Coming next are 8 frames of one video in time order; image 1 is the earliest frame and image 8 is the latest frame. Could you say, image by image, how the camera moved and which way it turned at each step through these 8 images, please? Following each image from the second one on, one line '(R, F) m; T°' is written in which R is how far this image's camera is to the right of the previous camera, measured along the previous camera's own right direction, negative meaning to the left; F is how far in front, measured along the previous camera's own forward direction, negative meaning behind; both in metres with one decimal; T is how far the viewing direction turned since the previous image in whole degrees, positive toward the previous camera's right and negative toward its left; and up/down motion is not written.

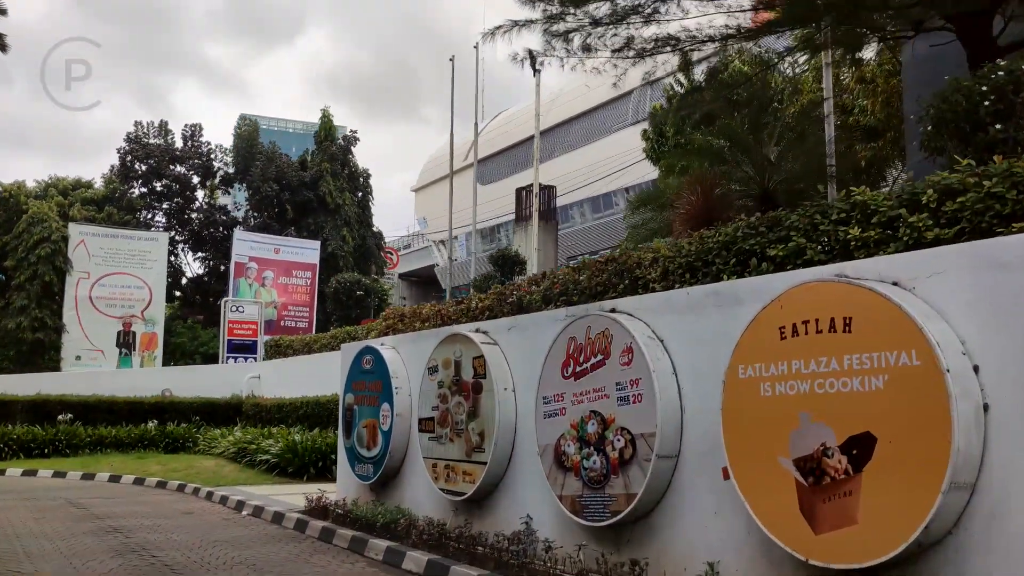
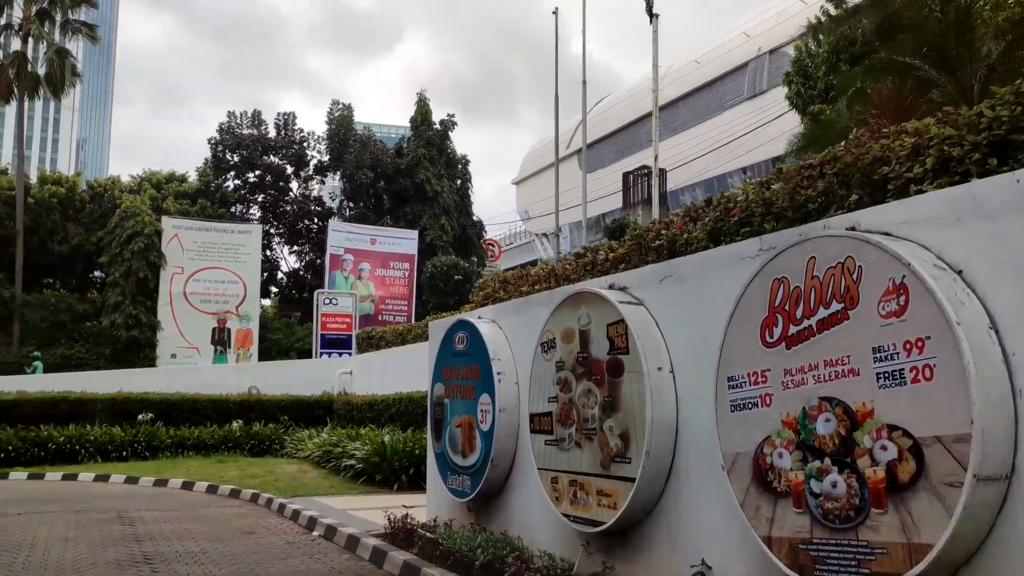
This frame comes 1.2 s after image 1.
(-0.3, +2.4) m; -7°
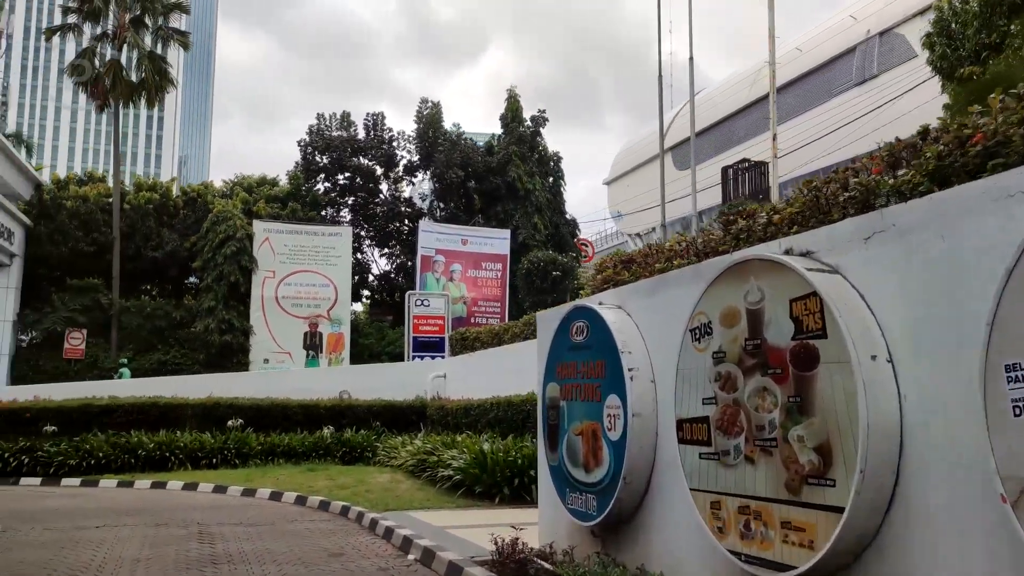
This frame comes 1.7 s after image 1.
(-0.3, +1.2) m; -6°
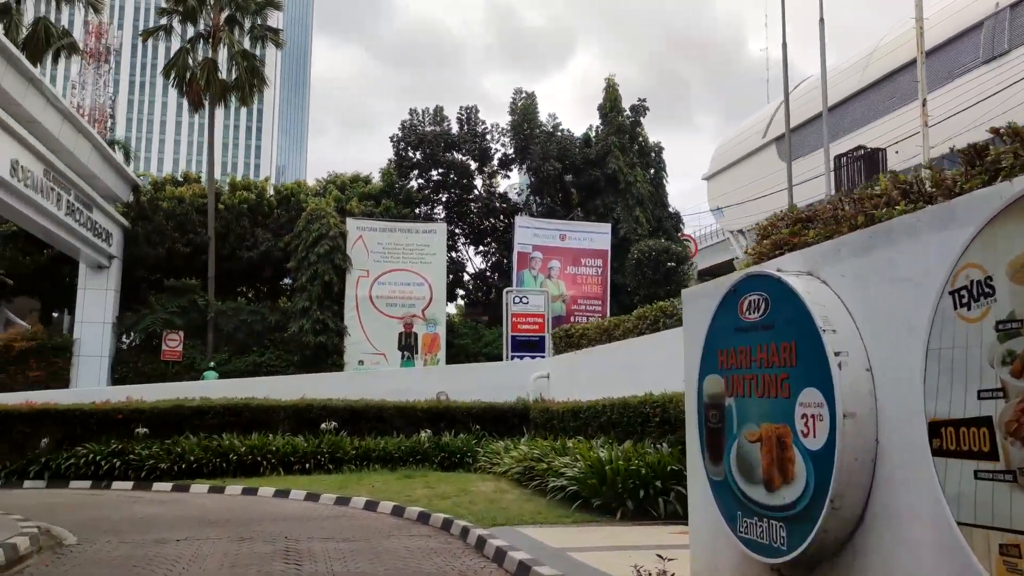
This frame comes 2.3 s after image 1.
(-0.3, +1.3) m; -6°
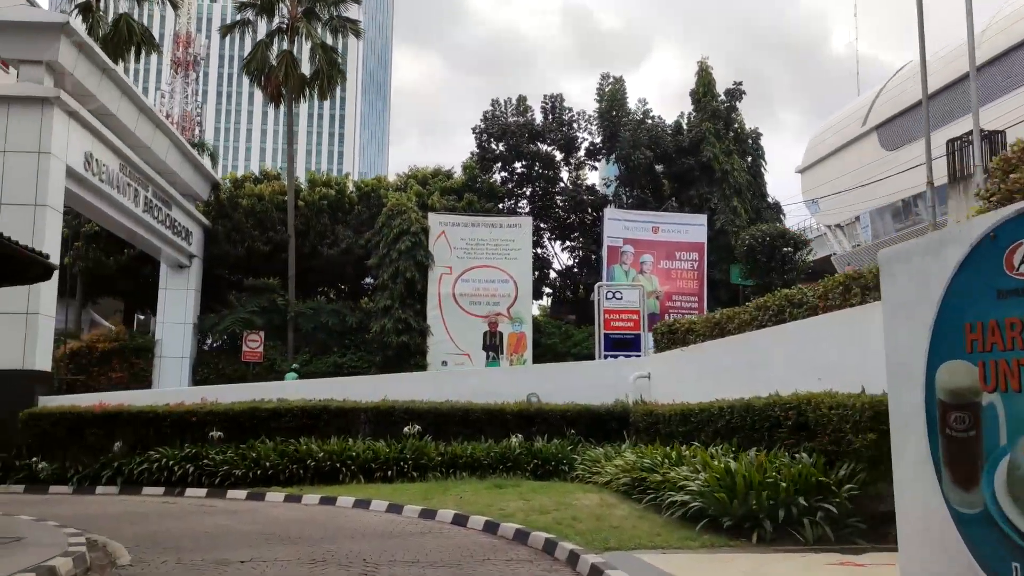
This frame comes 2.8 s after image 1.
(-0.3, +1.4) m; -5°
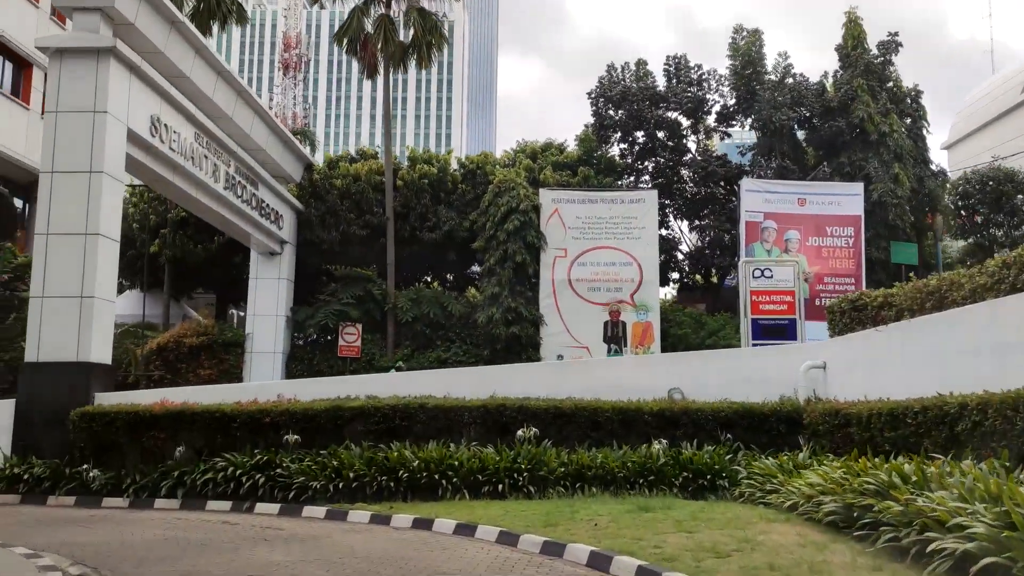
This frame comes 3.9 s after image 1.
(-0.4, +2.9) m; -7°
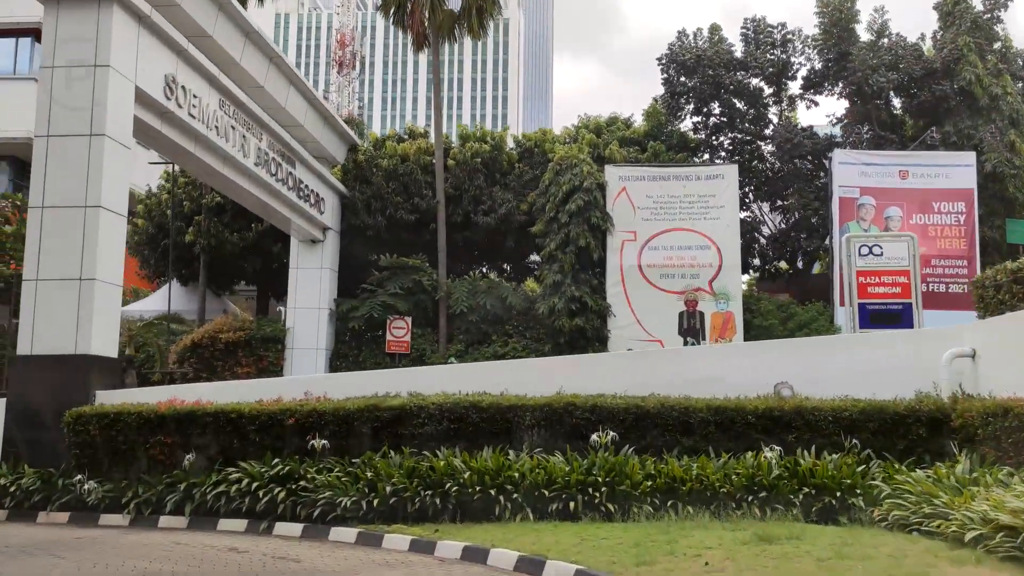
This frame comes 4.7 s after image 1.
(-0.2, +2.2) m; -4°
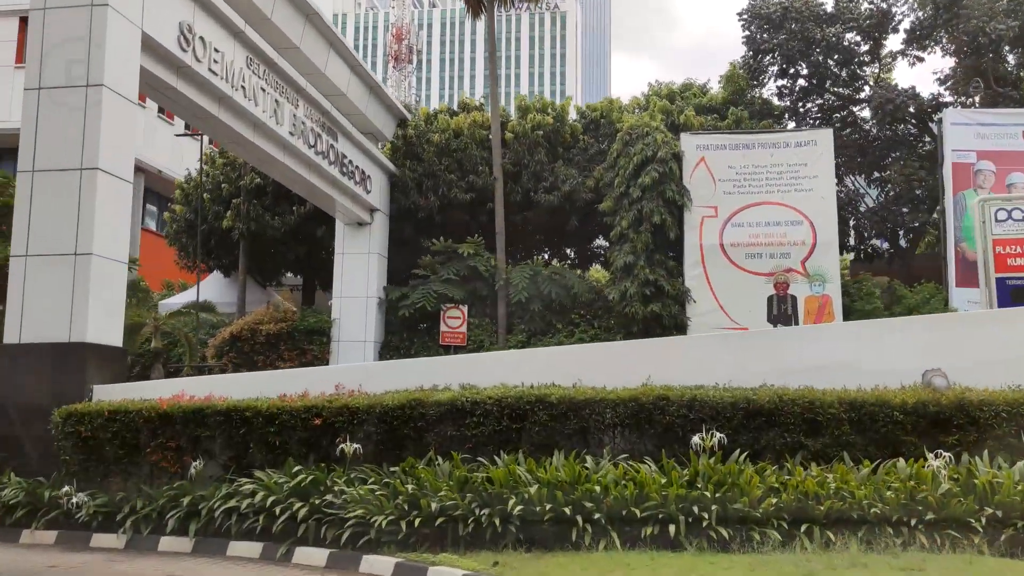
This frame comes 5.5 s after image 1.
(-0.1, +2.0) m; -4°
